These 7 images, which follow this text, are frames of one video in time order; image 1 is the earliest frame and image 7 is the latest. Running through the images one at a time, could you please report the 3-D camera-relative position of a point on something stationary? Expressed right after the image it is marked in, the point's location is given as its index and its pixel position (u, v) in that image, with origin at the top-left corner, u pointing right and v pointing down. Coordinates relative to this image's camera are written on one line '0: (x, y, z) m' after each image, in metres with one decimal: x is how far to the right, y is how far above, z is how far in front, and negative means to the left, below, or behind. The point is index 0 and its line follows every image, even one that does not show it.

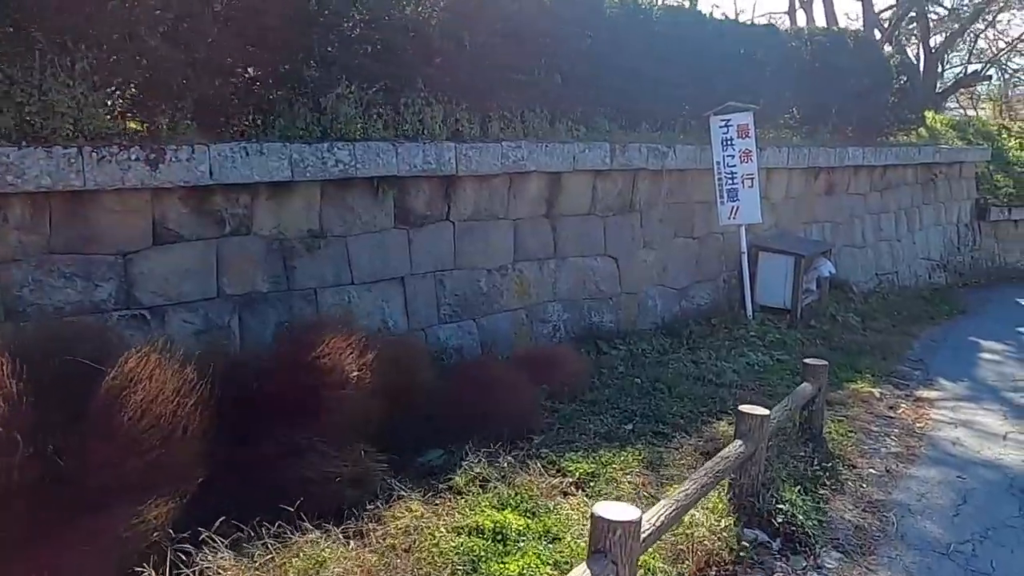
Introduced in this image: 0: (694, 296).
0: (+1.7, -0.1, +6.7) m
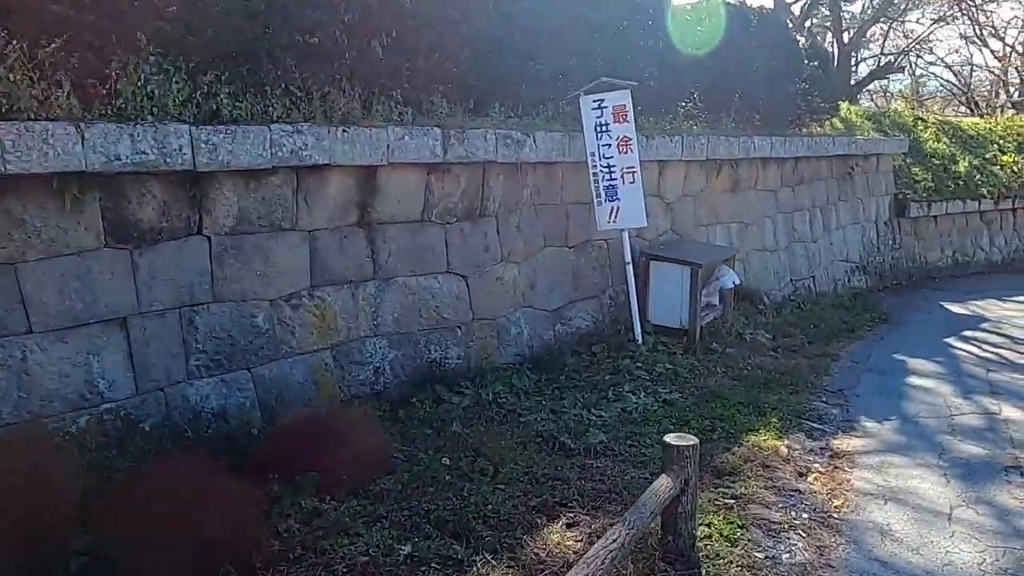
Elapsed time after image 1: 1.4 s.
0: (+0.4, -0.2, +5.5) m
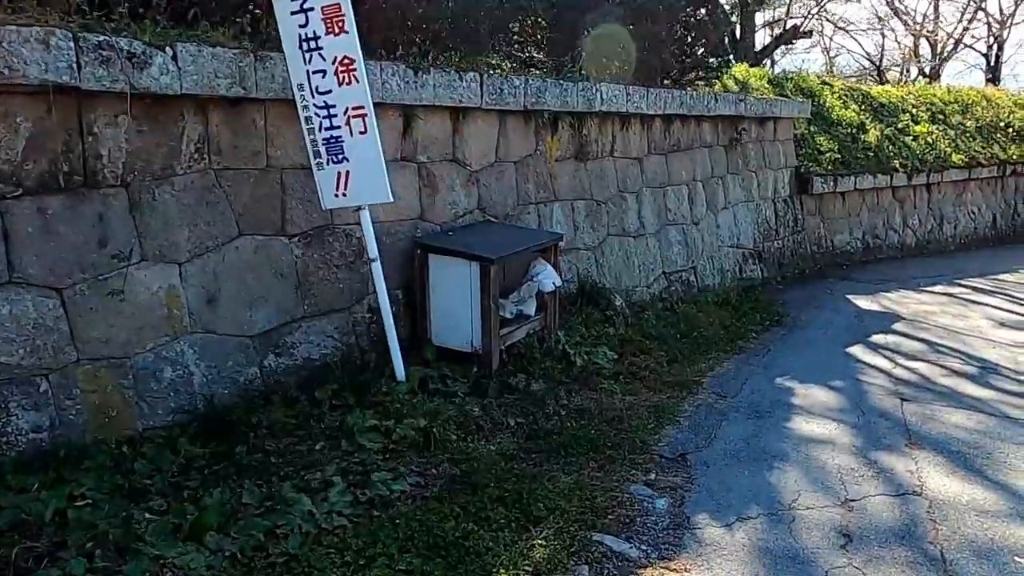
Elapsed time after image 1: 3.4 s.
0: (-1.1, -0.3, +3.6) m
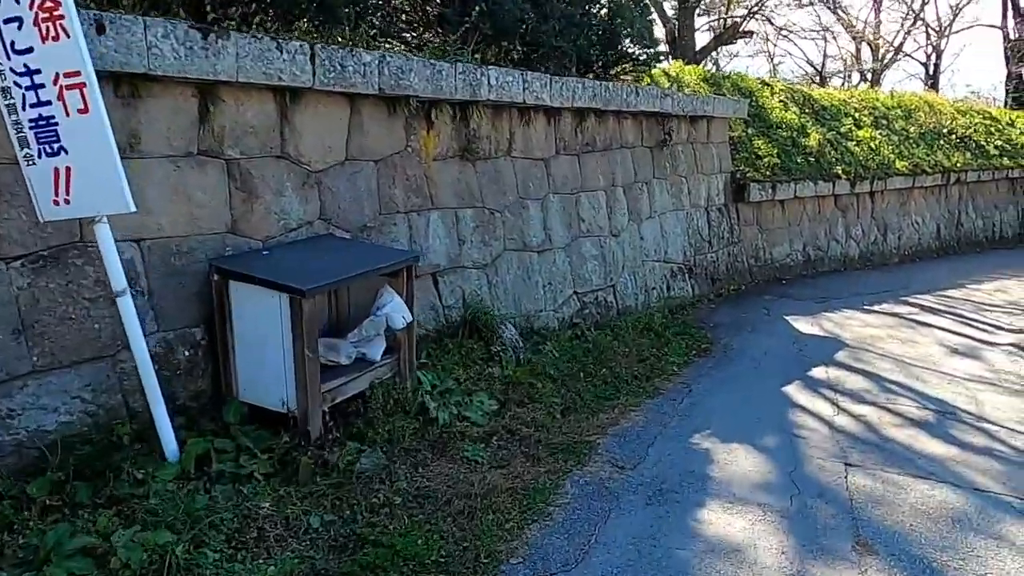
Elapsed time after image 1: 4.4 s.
0: (-1.7, -0.4, +2.5) m
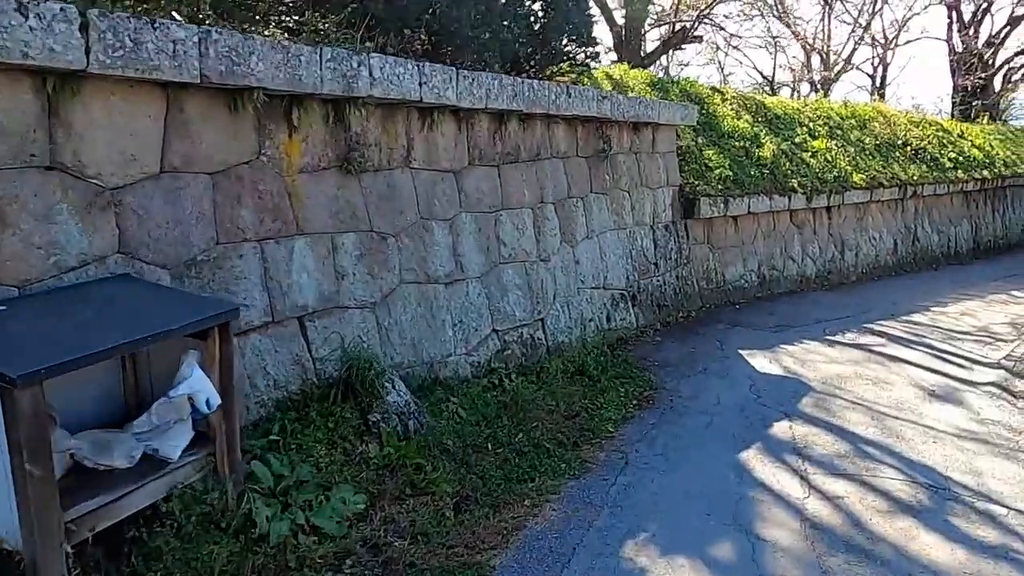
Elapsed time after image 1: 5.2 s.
0: (-2.1, -0.6, +1.5) m
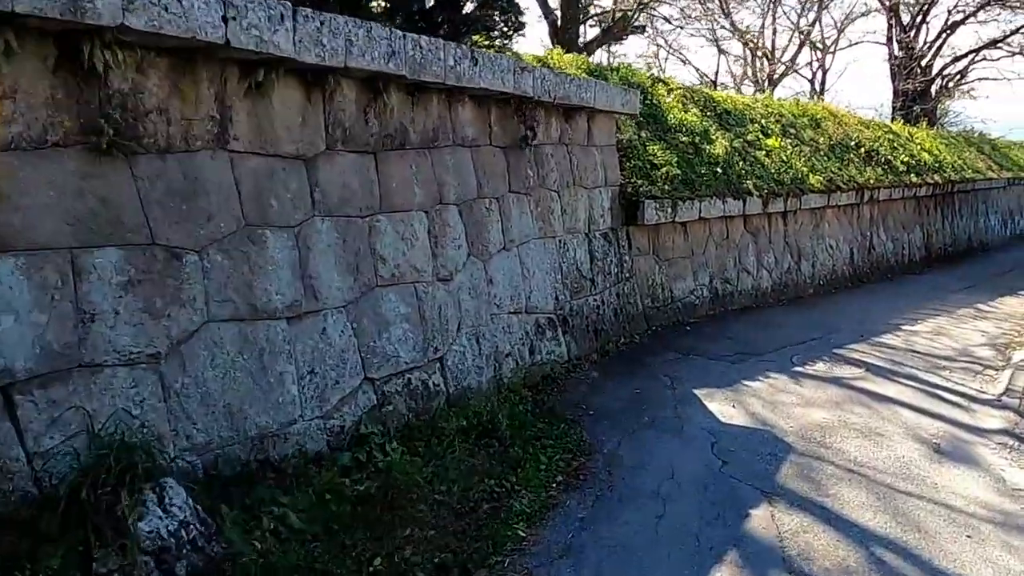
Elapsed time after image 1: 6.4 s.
0: (-2.4, -0.8, +0.1) m
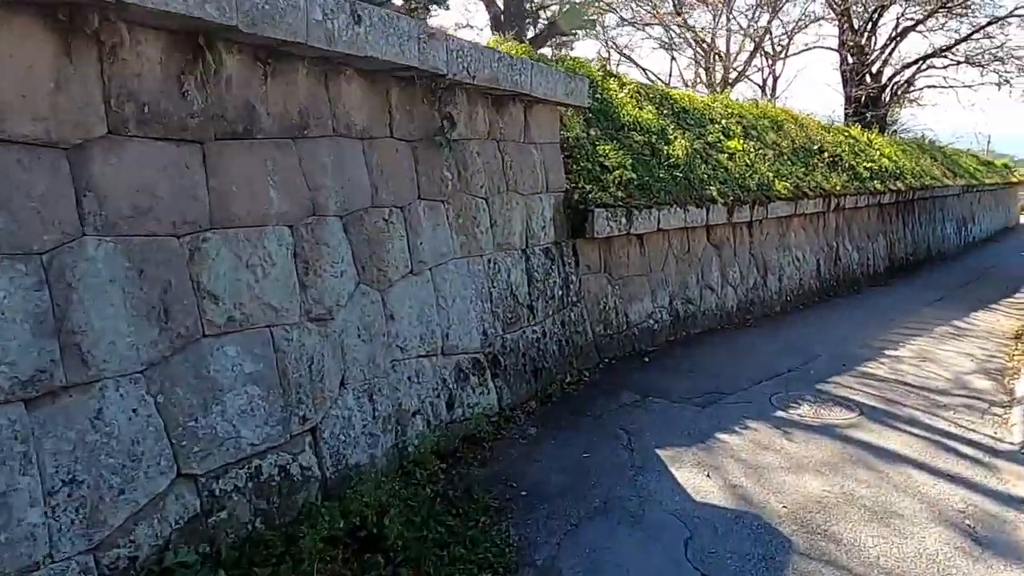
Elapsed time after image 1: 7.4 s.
0: (-2.6, -0.9, -1.1) m
